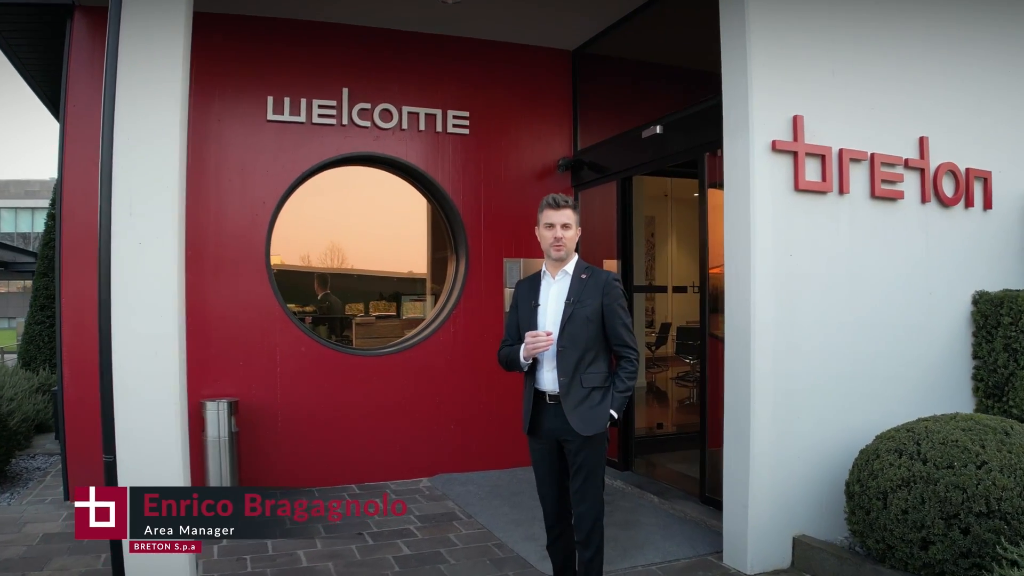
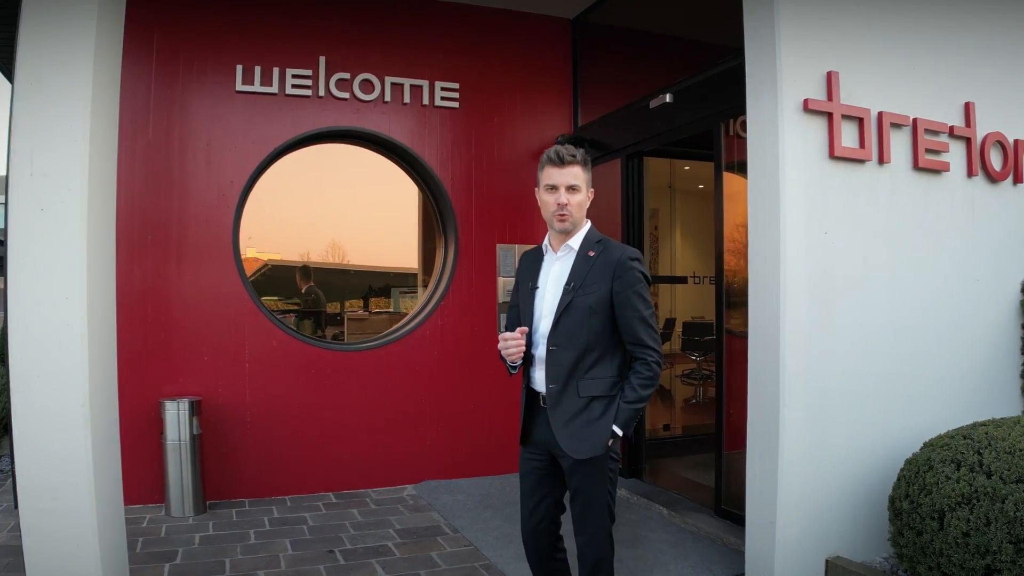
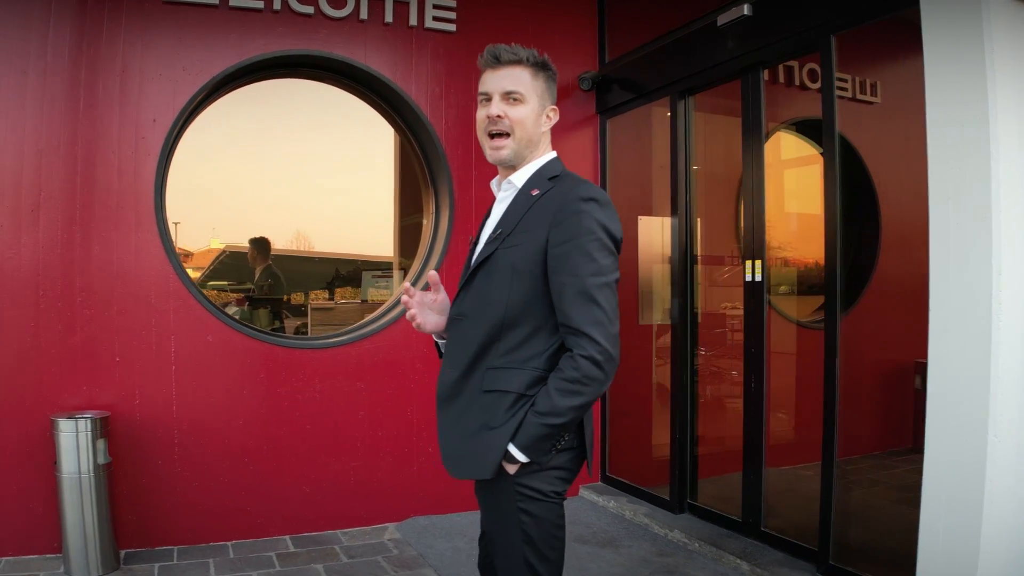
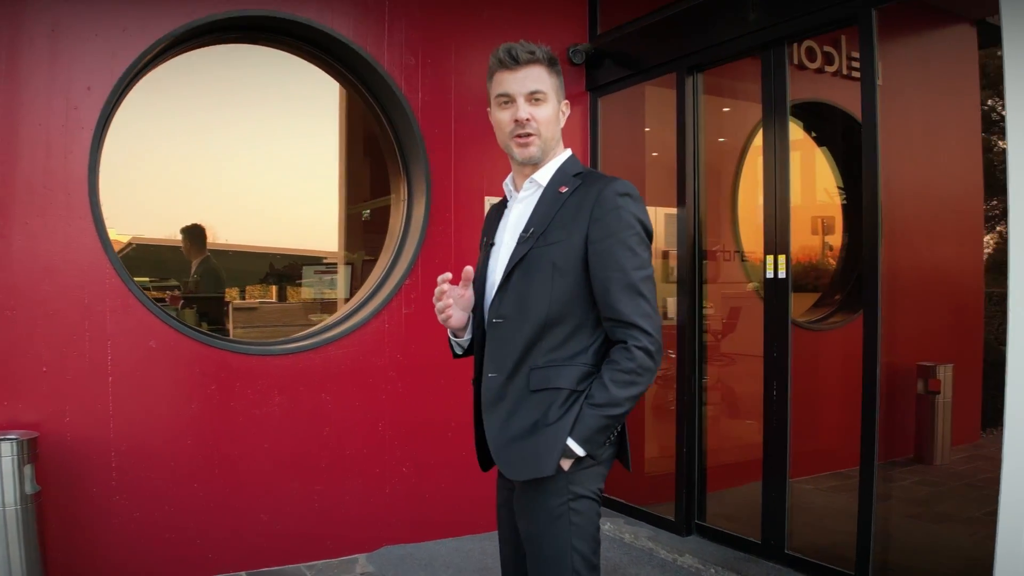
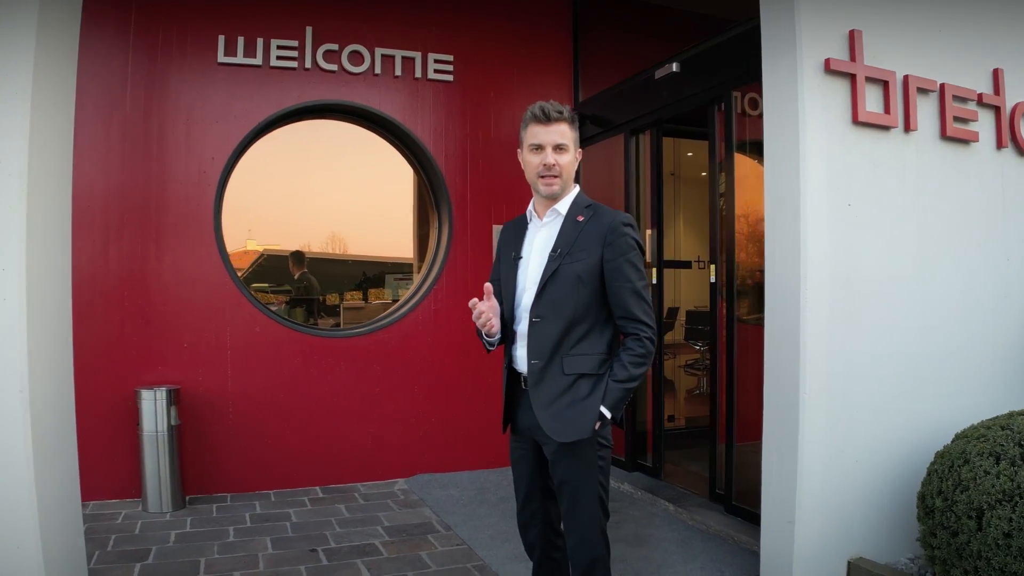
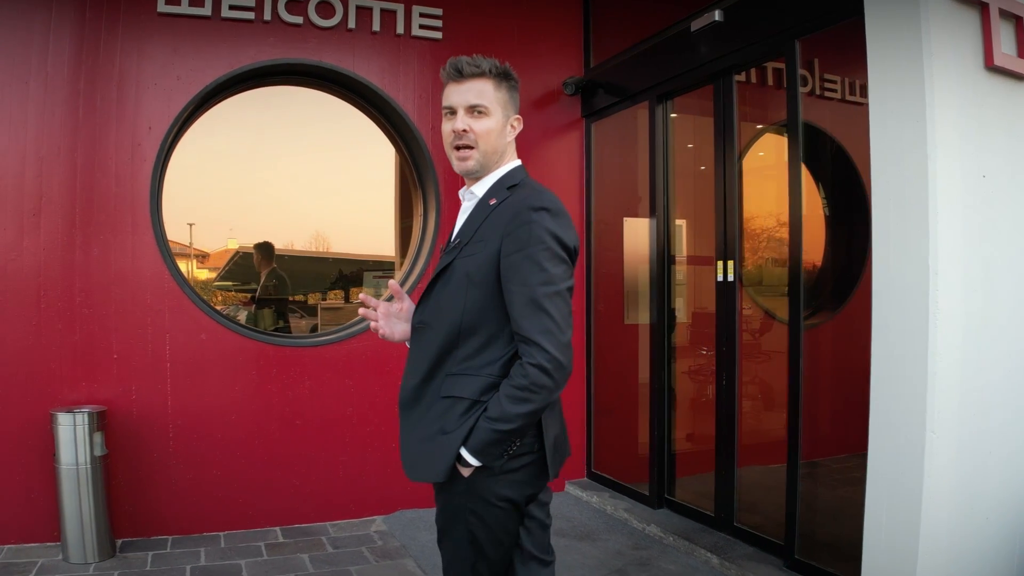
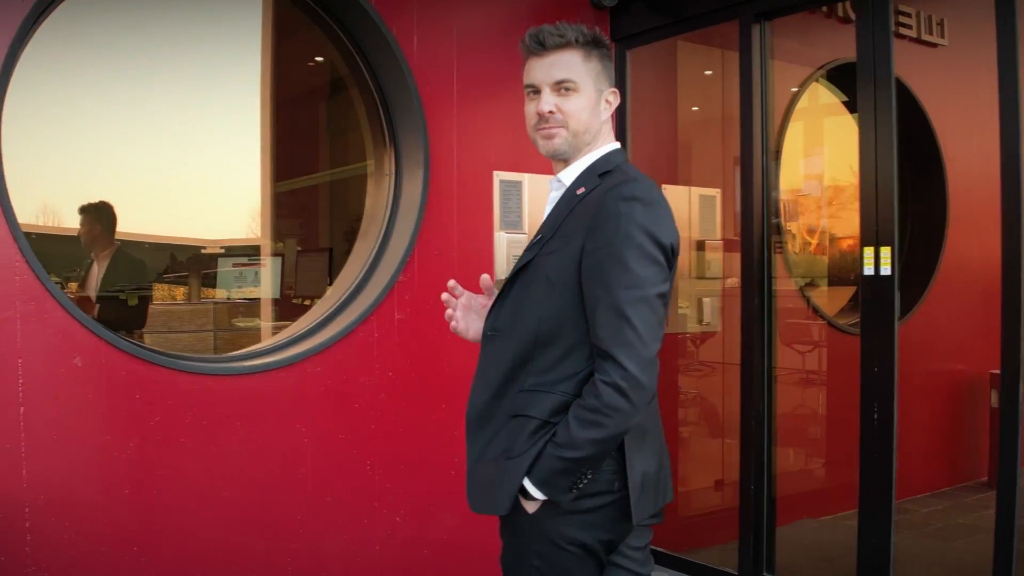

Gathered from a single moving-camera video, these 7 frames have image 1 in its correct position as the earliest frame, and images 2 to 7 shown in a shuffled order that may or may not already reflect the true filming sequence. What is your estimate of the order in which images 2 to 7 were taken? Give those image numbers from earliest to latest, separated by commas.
2, 5, 6, 3, 4, 7
